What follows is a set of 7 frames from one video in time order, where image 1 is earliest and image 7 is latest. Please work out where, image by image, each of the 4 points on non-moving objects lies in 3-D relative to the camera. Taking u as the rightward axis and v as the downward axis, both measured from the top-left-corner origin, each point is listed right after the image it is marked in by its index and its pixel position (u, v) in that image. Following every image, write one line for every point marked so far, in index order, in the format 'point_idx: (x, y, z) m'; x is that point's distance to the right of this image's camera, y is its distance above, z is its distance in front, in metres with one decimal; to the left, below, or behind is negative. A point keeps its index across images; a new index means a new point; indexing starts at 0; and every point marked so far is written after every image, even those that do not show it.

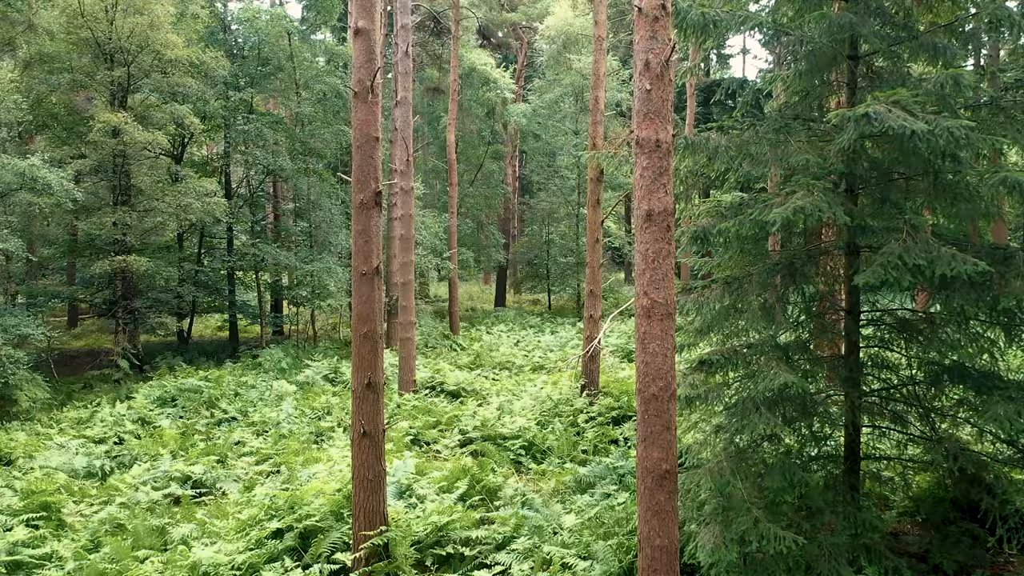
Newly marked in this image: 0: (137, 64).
0: (-7.8, +4.6, +13.9) m
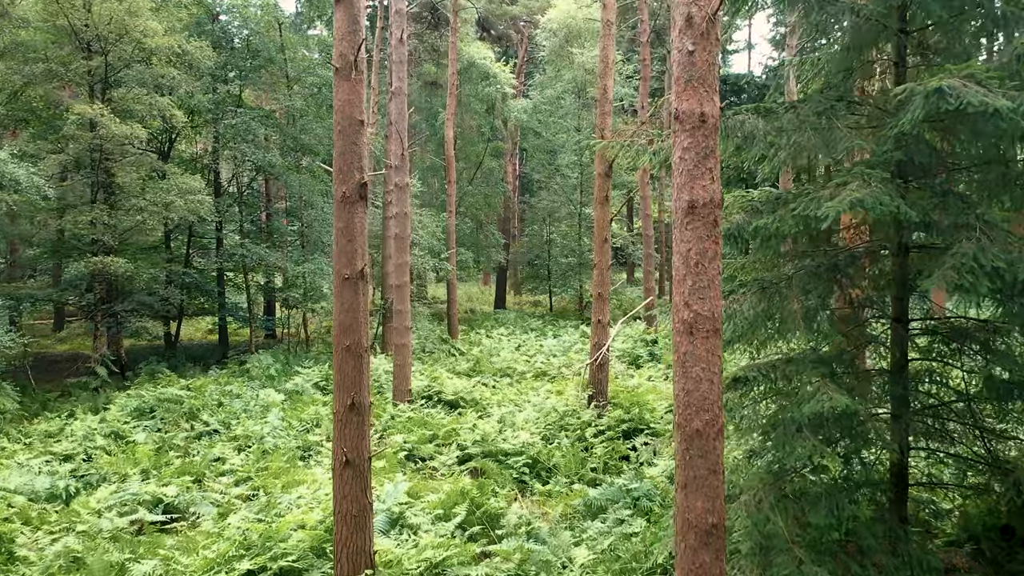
0: (-7.8, +4.5, +13.2) m
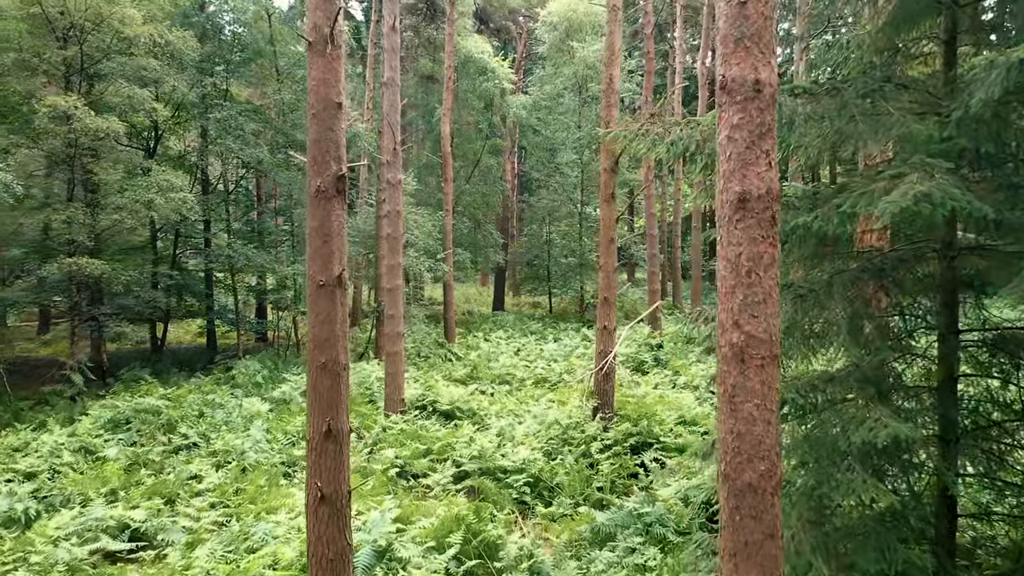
0: (-7.8, +4.5, +12.5) m
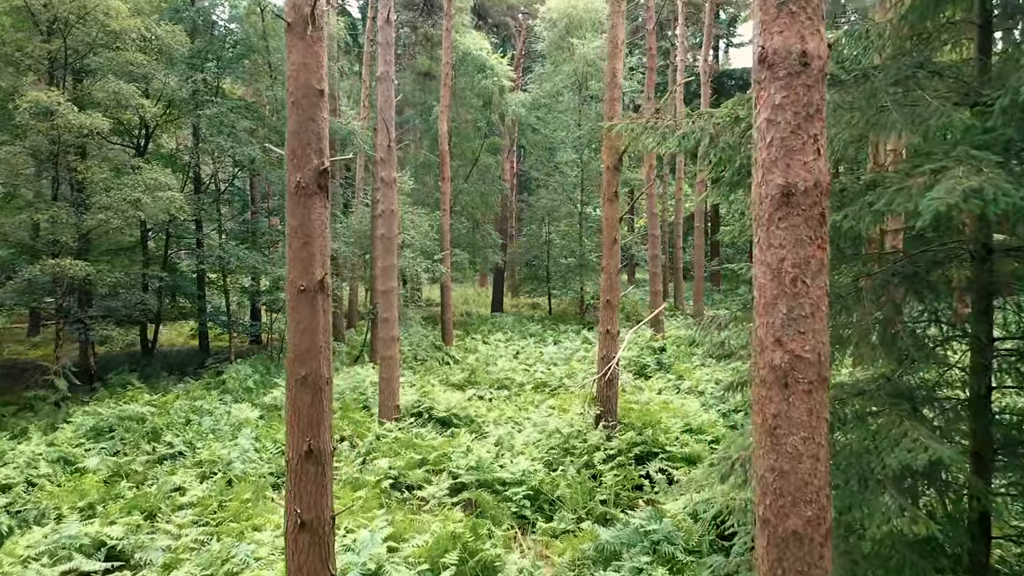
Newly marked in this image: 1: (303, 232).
0: (-7.8, +4.5, +12.1) m
1: (-1.2, +0.3, +3.8) m
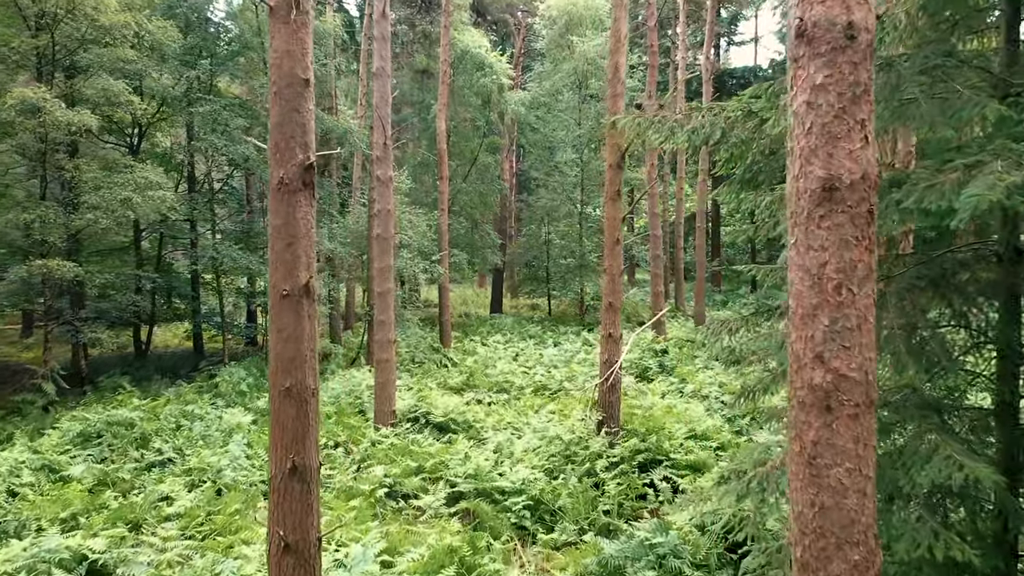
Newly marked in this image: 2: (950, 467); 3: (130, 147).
0: (-7.8, +4.4, +11.8) m
1: (-1.2, +0.3, +3.5) m
2: (+2.1, -0.9, +3.2) m
3: (-8.3, +3.1, +14.7) m
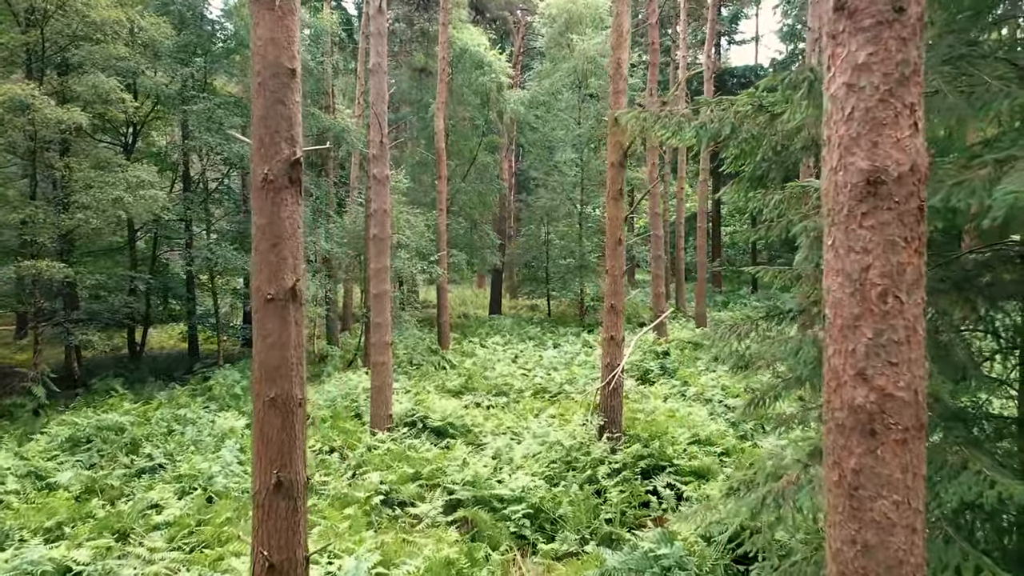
0: (-7.8, +4.4, +11.6) m
1: (-1.2, +0.3, +3.3) m
2: (+2.1, -0.9, +3.0) m
3: (-8.3, +3.0, +14.5) m
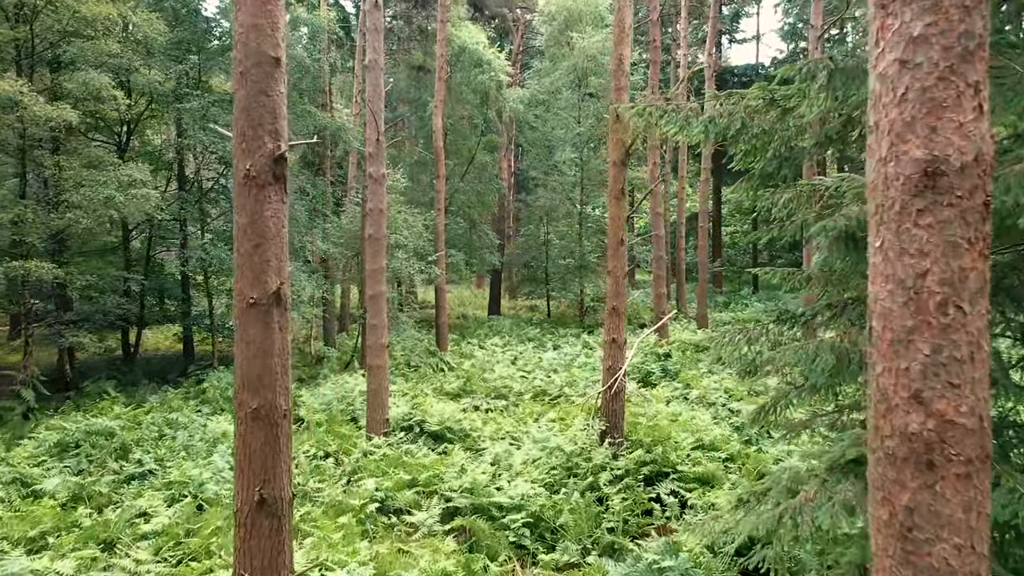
0: (-7.9, +4.4, +11.4) m
1: (-1.2, +0.3, +3.1) m
2: (+2.1, -0.9, +2.8) m
3: (-8.3, +3.0, +14.2) m
